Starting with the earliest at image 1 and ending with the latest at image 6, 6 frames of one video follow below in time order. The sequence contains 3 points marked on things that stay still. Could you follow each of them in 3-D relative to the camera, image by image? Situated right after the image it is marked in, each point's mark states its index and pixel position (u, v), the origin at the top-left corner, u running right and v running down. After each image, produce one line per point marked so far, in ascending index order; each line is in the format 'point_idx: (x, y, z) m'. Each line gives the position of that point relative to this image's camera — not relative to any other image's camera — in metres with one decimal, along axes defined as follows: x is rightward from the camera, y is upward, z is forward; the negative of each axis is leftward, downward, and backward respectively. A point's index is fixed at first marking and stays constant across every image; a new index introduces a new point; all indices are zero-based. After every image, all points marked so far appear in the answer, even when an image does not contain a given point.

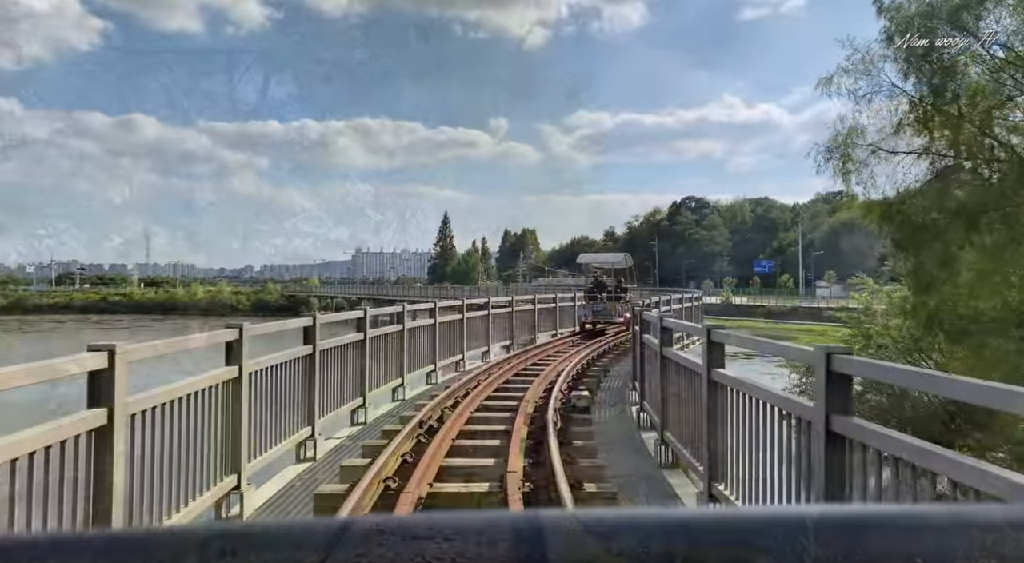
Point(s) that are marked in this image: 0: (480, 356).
0: (-0.1, -1.0, +12.8) m
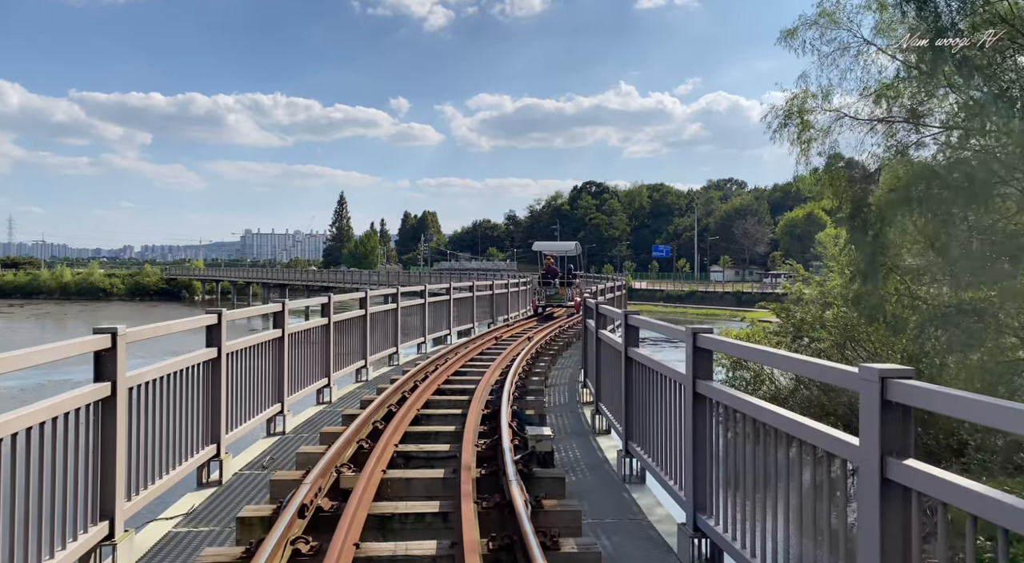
0: (-1.2, -0.8, +10.9) m
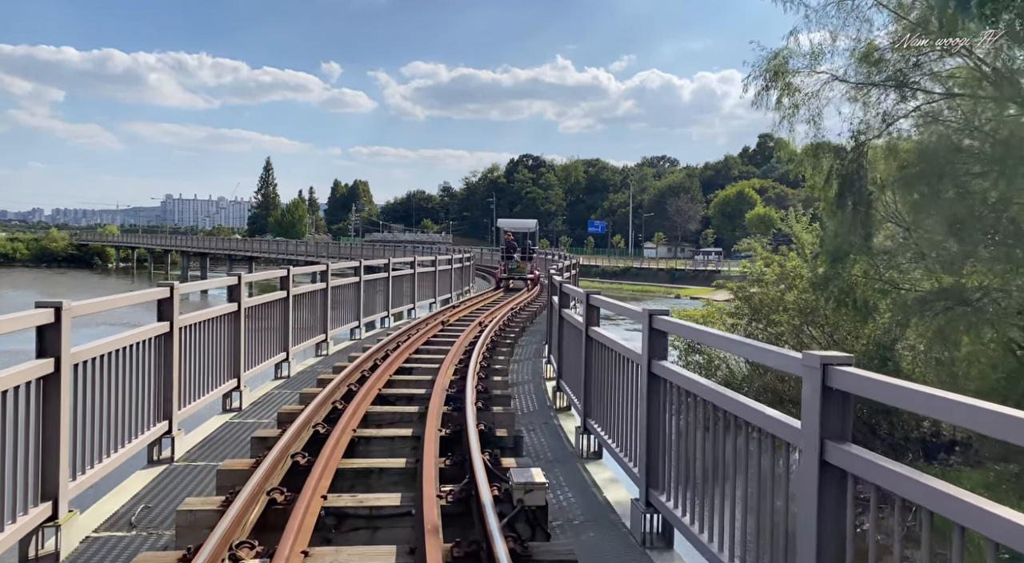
0: (-1.8, -0.6, +9.6) m
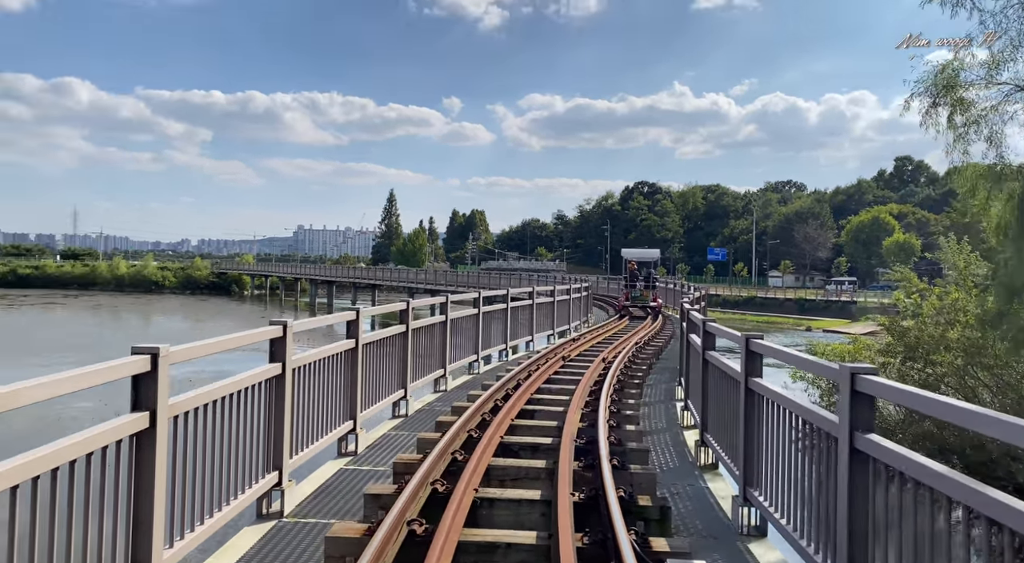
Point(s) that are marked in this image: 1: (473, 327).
0: (-0.5, -0.9, +9.2) m
1: (-0.4, -0.5, +9.2) m
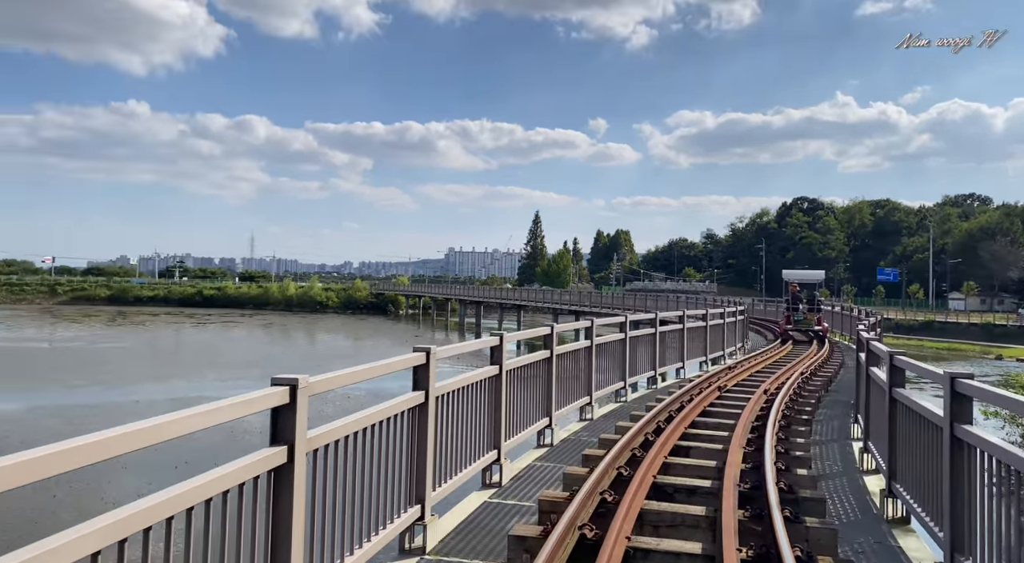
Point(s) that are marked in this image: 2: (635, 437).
0: (+1.0, -1.1, +8.9) m
1: (+1.1, -0.7, +8.9) m
2: (+0.7, -0.9, +5.1) m
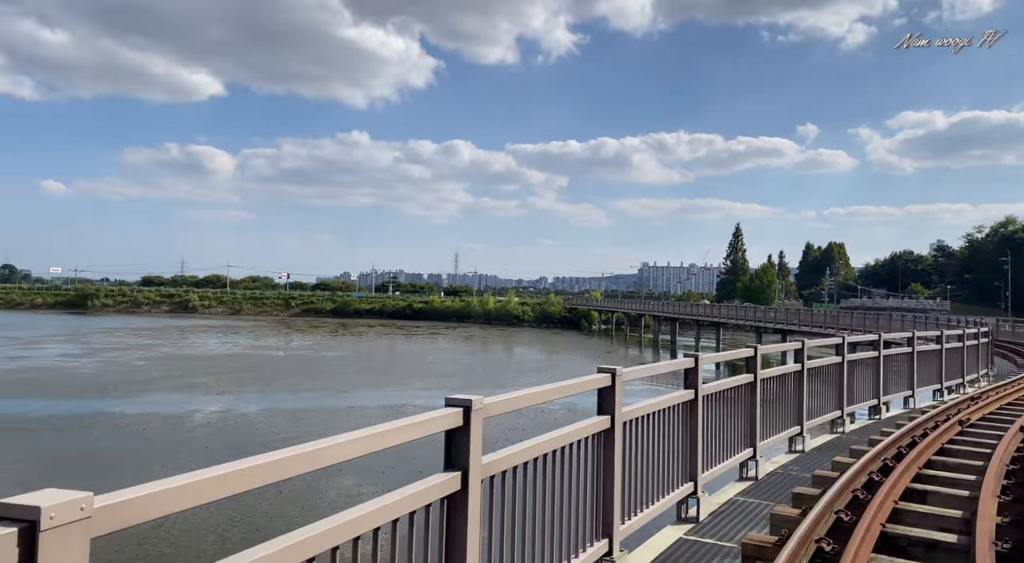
0: (+2.9, -1.3, +8.0) m
1: (+3.0, -0.9, +8.0) m
2: (+1.8, -1.0, +4.4) m
